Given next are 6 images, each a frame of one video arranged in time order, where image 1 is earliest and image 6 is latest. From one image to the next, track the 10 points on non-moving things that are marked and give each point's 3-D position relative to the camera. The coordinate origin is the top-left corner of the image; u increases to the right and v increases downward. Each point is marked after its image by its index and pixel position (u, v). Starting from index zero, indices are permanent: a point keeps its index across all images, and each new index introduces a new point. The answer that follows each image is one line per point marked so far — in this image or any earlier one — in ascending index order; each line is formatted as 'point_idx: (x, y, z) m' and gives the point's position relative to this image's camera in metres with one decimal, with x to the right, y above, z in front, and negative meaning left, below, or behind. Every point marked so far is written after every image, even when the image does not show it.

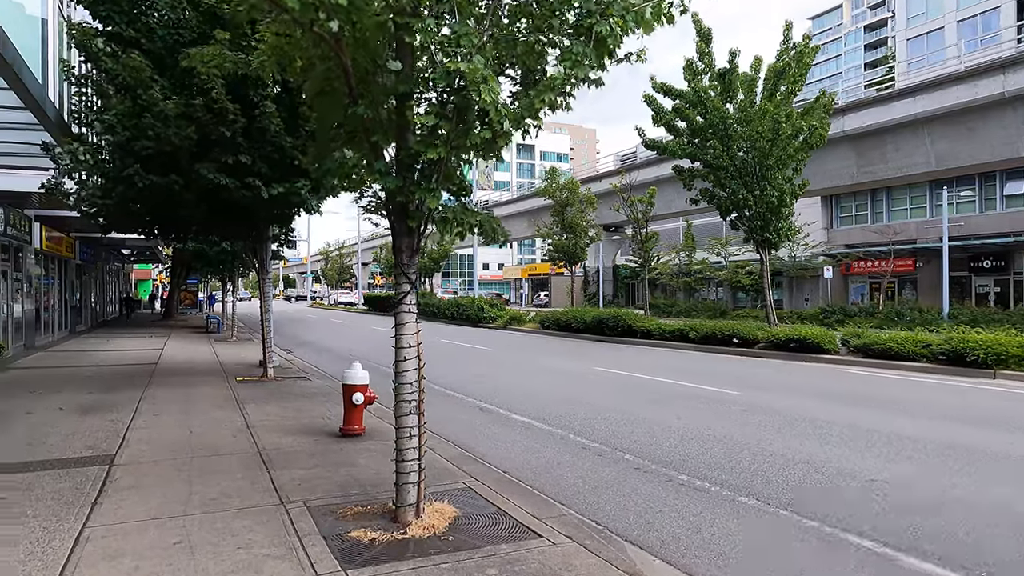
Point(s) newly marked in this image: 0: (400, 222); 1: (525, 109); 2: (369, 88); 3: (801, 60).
0: (-0.8, +0.5, +4.9) m
1: (+0.1, +1.3, +4.7) m
2: (-1.0, +1.4, +4.8) m
3: (+6.7, +5.2, +15.3) m
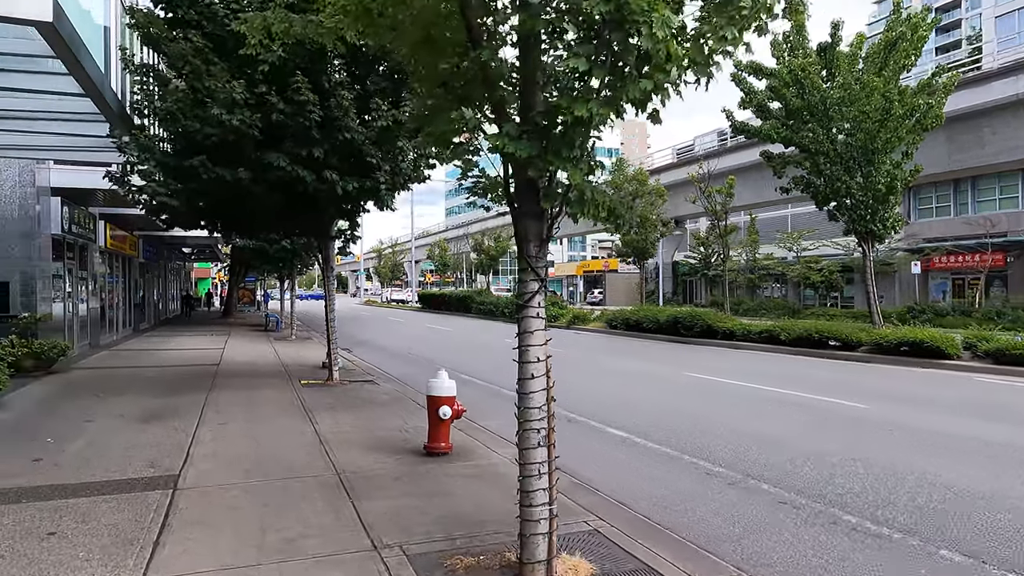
0: (+0.1, +0.5, +3.8) m
1: (+1.0, +1.3, +3.7) m
2: (-0.1, +1.5, +3.8) m
3: (+8.3, +5.3, +13.7) m
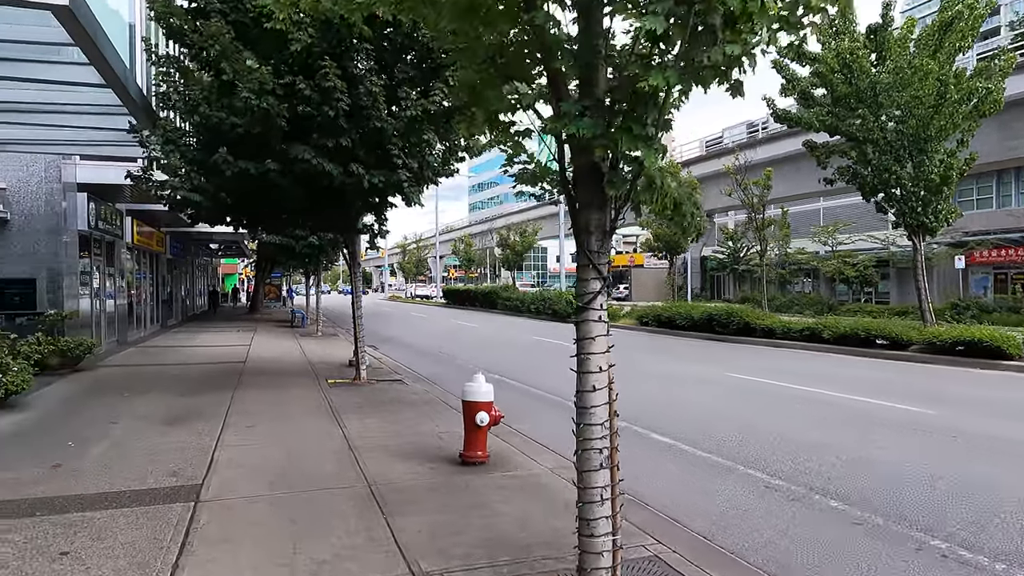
0: (+0.4, +0.5, +3.4) m
1: (+1.3, +1.3, +3.1) m
2: (+0.2, +1.5, +3.3) m
3: (+8.9, +5.4, +12.9) m
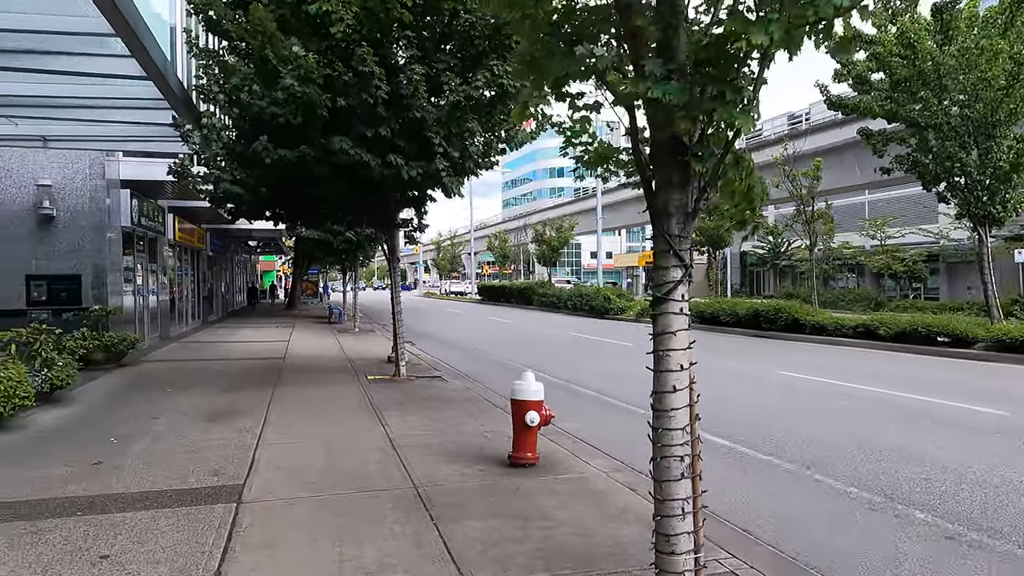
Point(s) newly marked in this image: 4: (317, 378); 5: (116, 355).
0: (+0.7, +0.5, +3.0) m
1: (+1.6, +1.3, +2.7) m
2: (+0.5, +1.5, +3.0) m
3: (+9.7, +5.5, +12.1) m
4: (-3.5, -1.6, +11.8) m
5: (-7.8, -1.3, +13.2) m
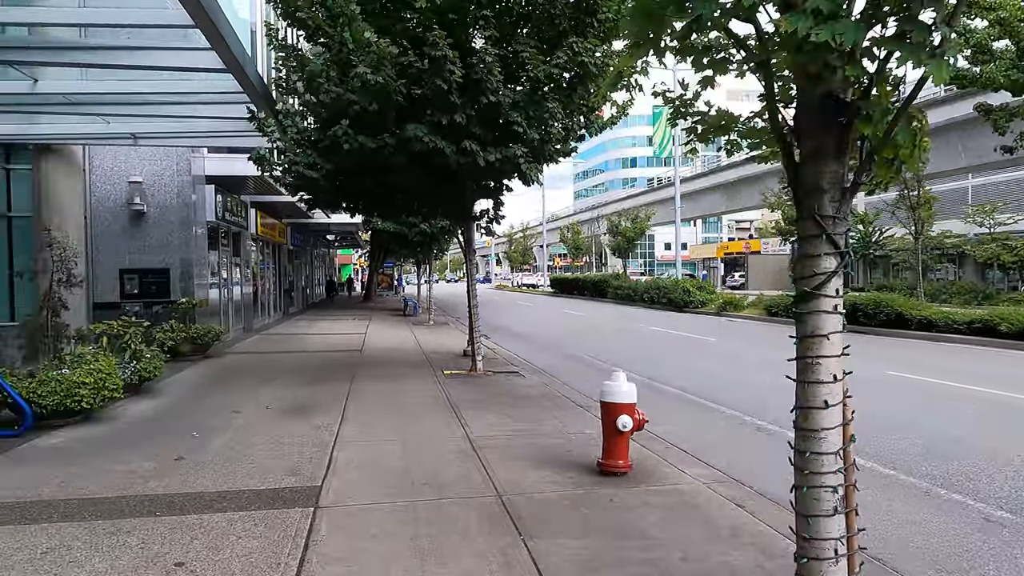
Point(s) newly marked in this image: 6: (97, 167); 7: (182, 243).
0: (+1.1, +0.6, +2.4) m
1: (+2.0, +1.4, +2.1) m
2: (+0.9, +1.5, +2.4) m
3: (+11.0, +5.6, +10.5) m
4: (-2.1, -1.5, +11.6) m
5: (-6.3, -1.2, +13.5) m
6: (-8.9, +2.6, +14.2) m
7: (-7.4, +1.0, +14.9) m
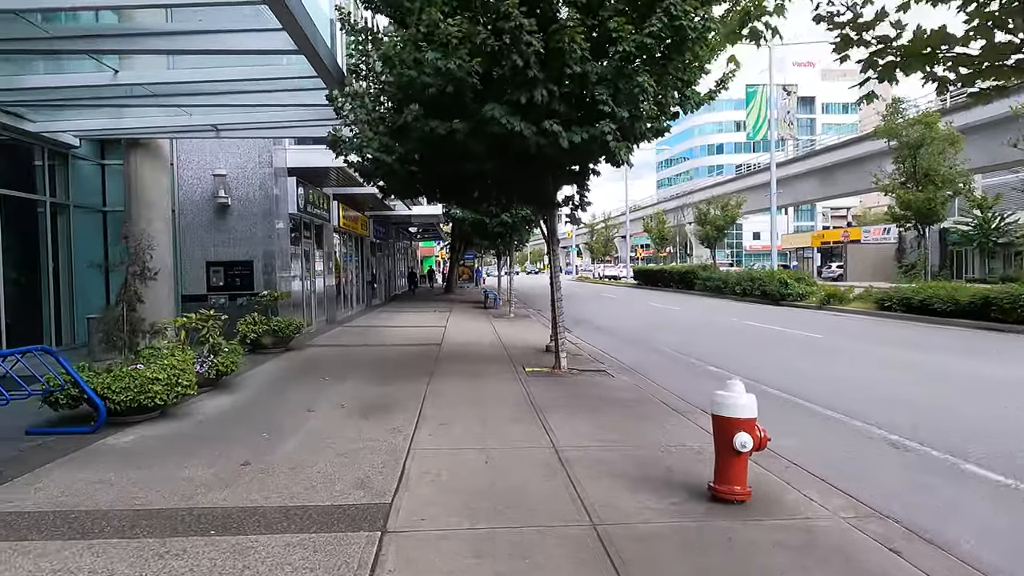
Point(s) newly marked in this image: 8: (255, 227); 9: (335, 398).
0: (+1.4, +0.6, +1.5) m
1: (+2.2, +1.4, +1.0) m
2: (+1.2, +1.5, +1.5) m
3: (+12.2, +5.7, +8.3) m
4: (-0.6, -1.3, +11.1) m
5: (-4.6, -1.0, +13.4) m
6: (-7.1, +2.8, +14.4) m
7: (-5.5, +1.2, +14.9) m
8: (-5.7, +1.4, +14.9) m
9: (-2.3, -1.4, +8.7) m
